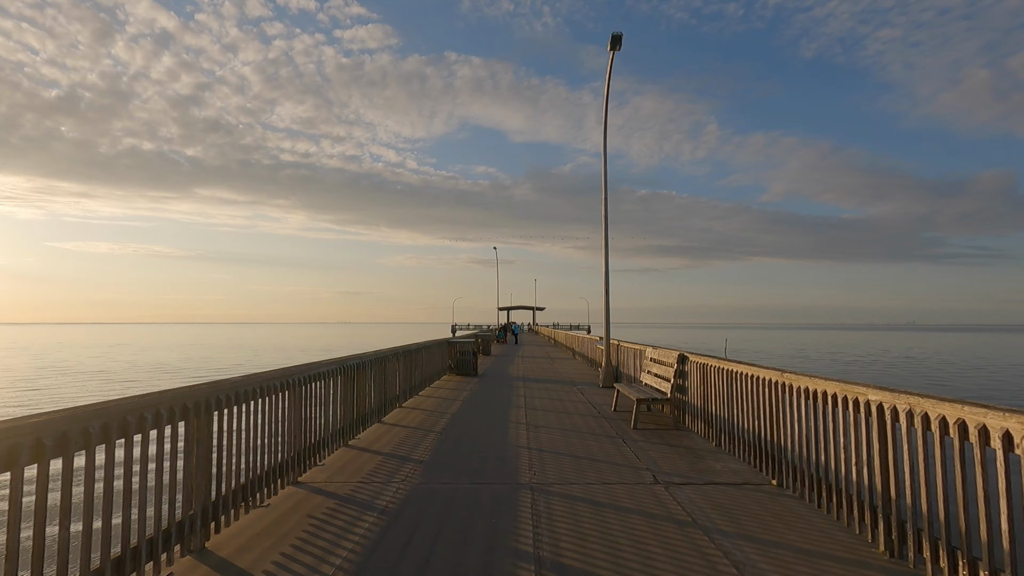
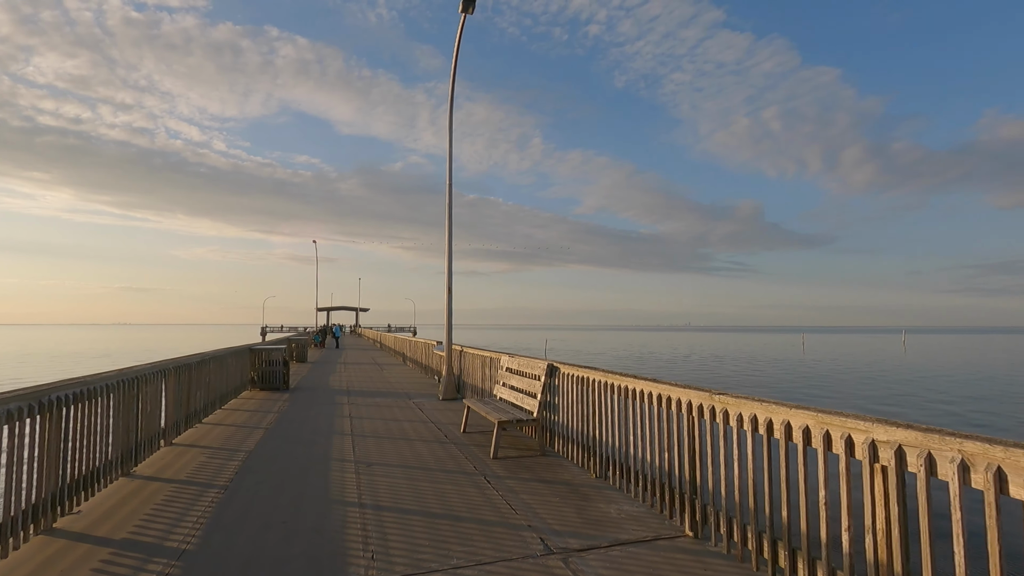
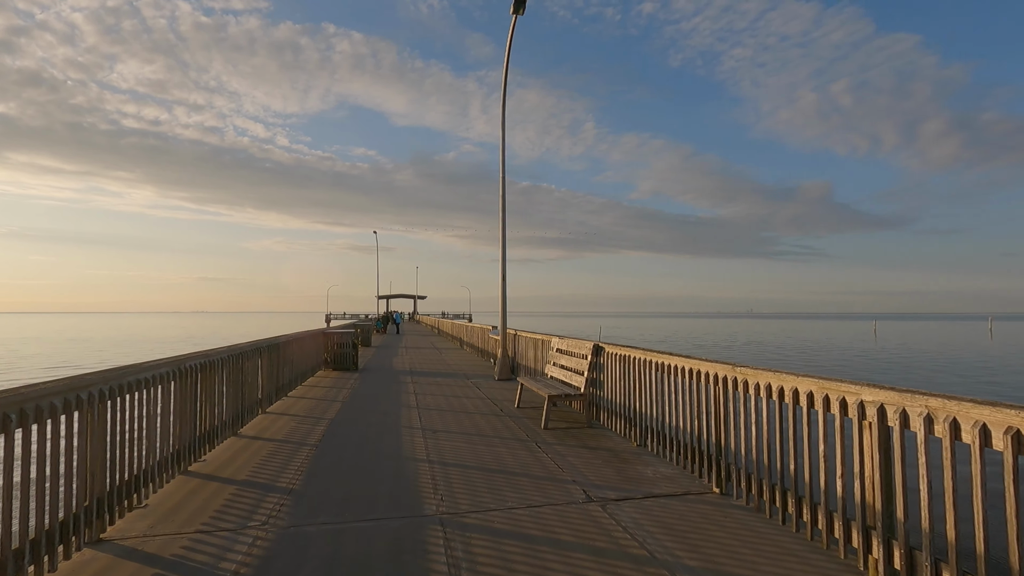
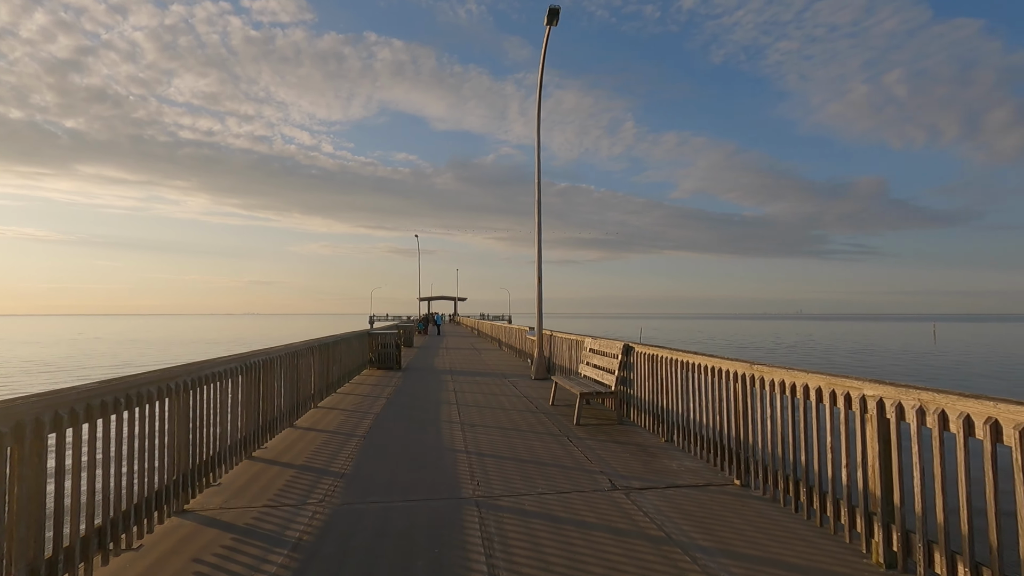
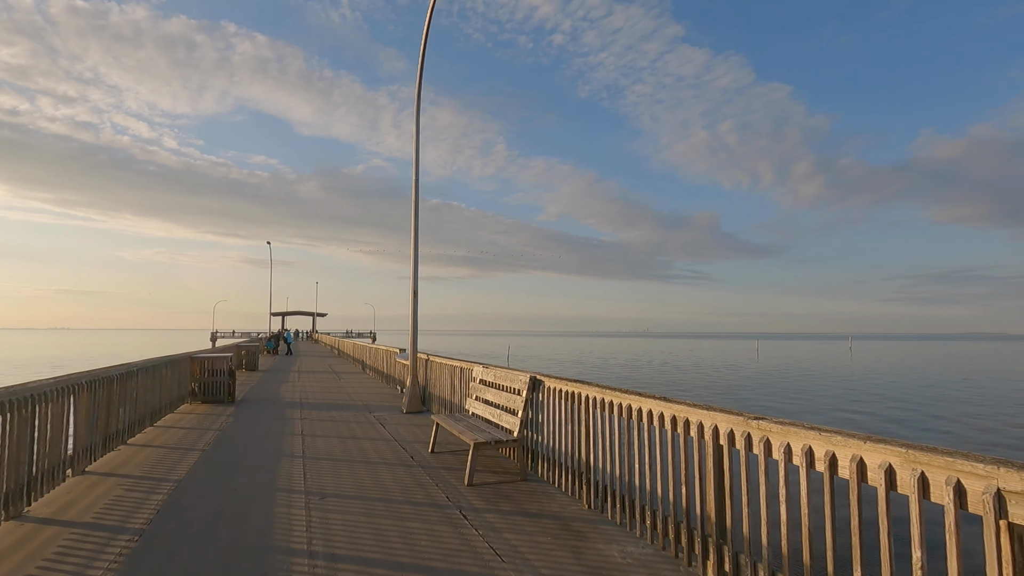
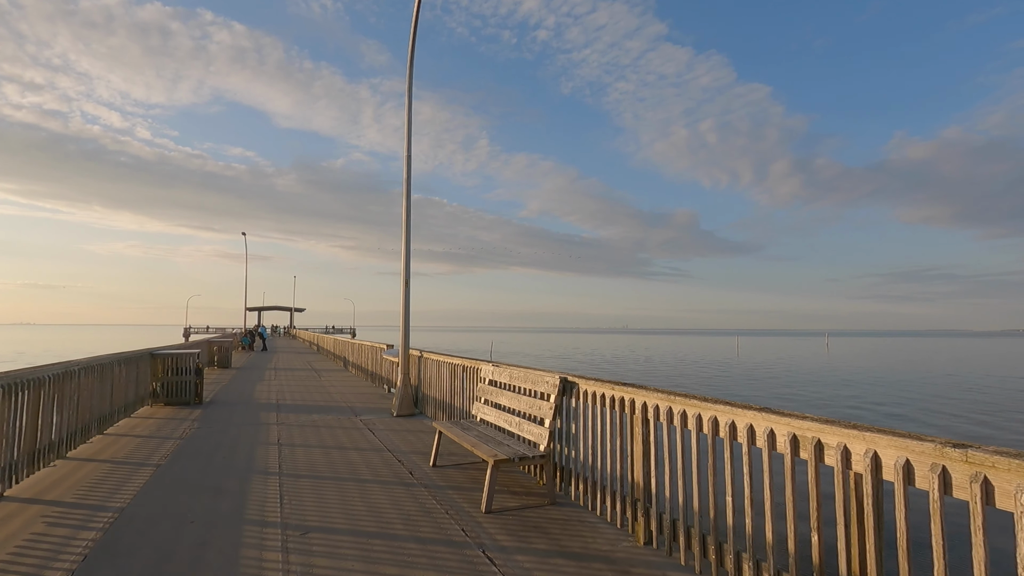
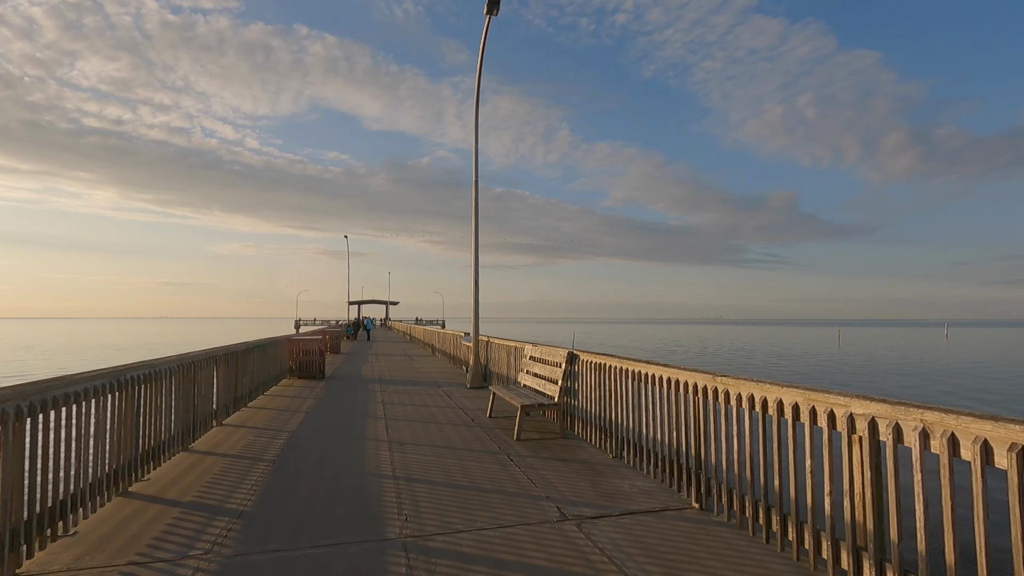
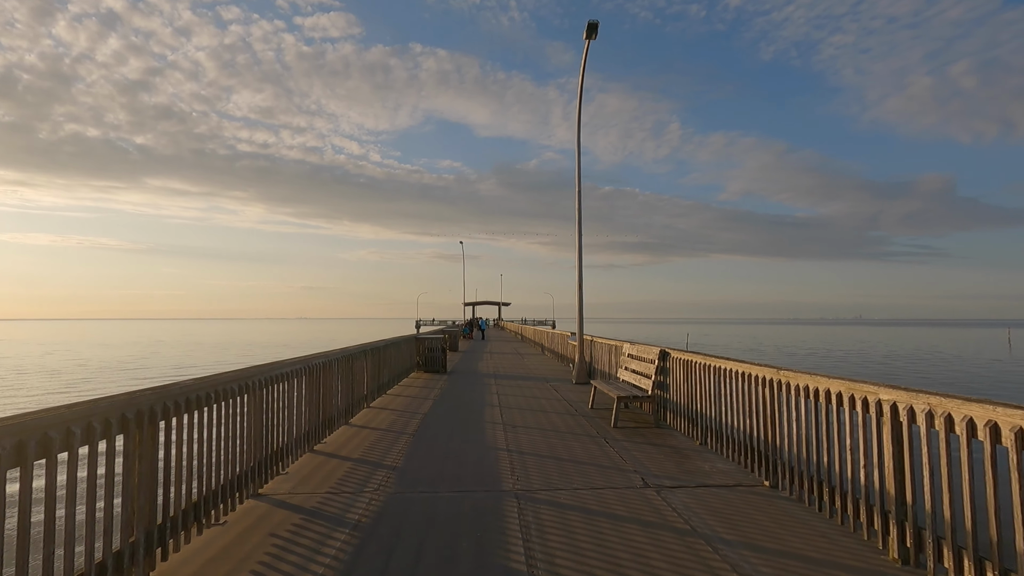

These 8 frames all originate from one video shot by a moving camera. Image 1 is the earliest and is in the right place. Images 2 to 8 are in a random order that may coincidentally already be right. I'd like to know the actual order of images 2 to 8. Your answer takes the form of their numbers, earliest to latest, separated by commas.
8, 4, 3, 7, 2, 5, 6
